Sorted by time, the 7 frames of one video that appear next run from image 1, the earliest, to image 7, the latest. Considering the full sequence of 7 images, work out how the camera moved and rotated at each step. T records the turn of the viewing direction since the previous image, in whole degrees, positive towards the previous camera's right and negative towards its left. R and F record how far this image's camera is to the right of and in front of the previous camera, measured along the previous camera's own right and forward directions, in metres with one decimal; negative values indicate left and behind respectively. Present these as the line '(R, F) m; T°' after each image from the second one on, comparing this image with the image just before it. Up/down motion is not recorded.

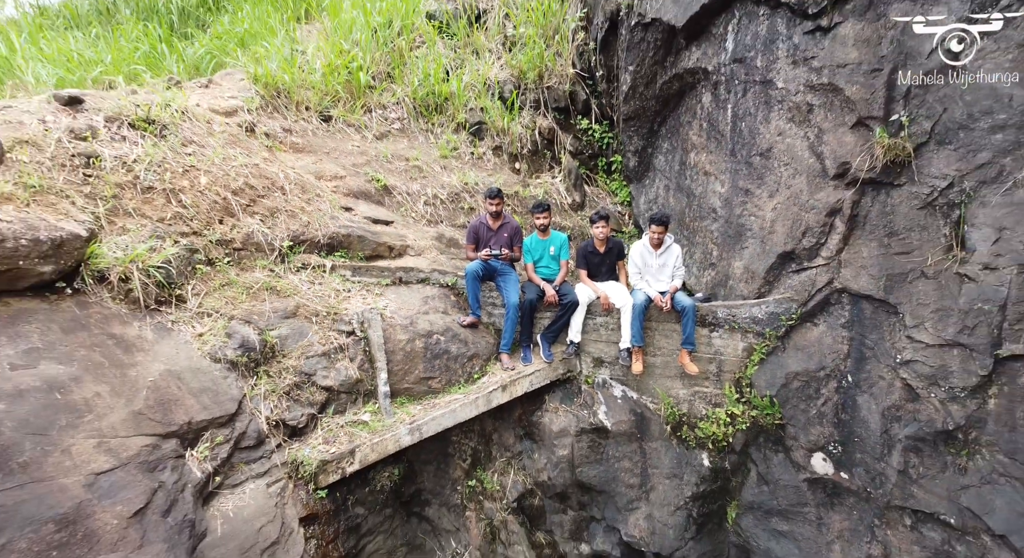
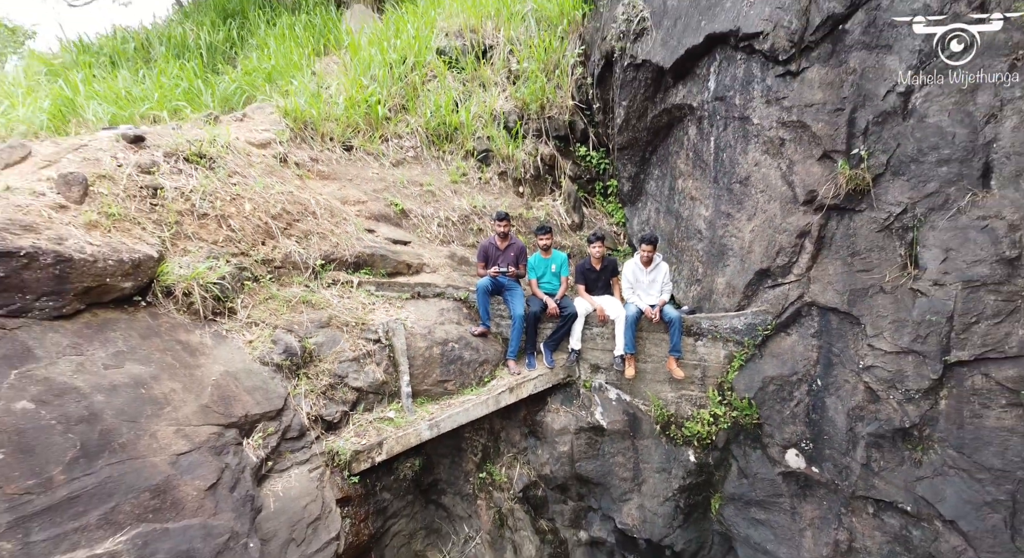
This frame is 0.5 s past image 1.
(0.0, -0.4) m; 0°
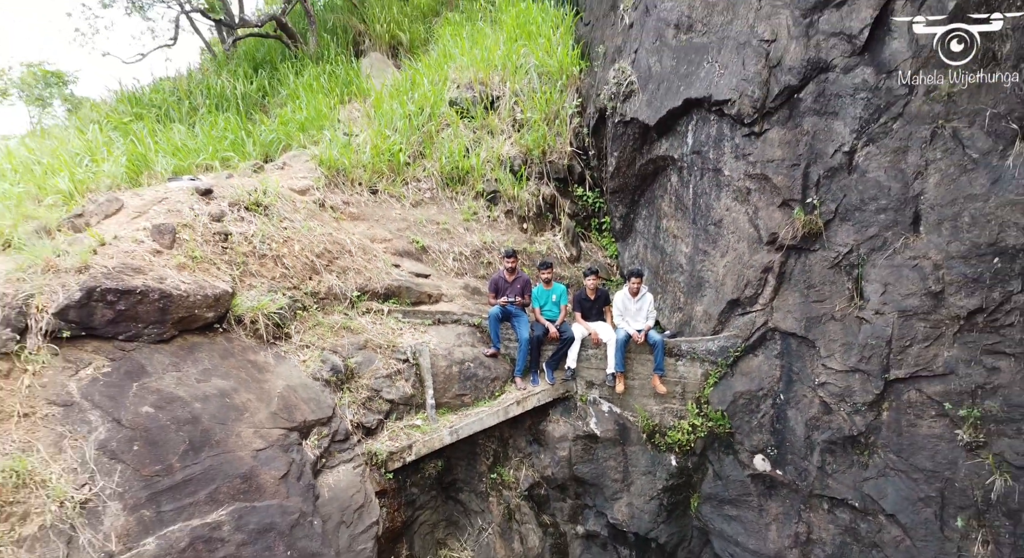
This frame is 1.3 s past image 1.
(0.0, -0.6) m; 0°
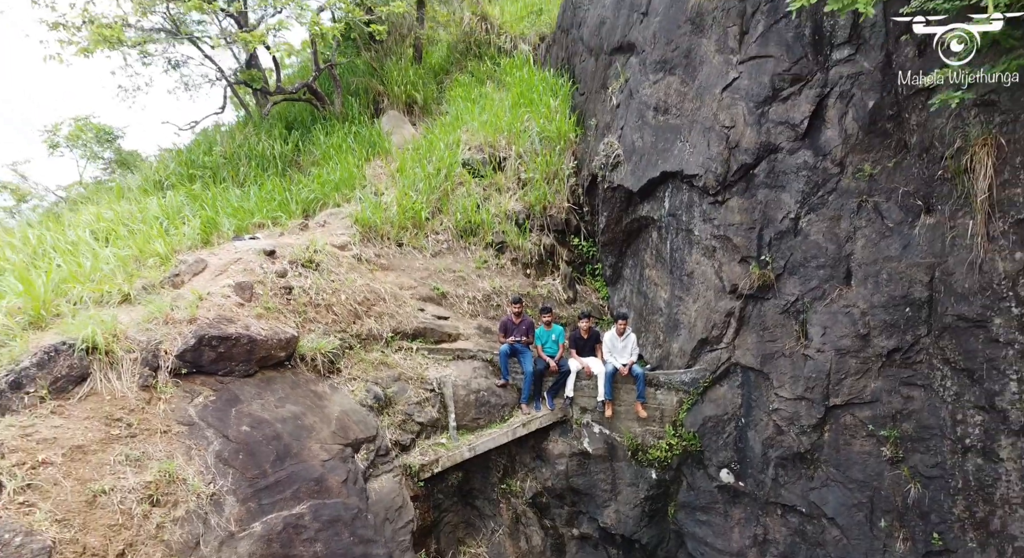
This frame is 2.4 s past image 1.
(-0.1, -0.9) m; 0°
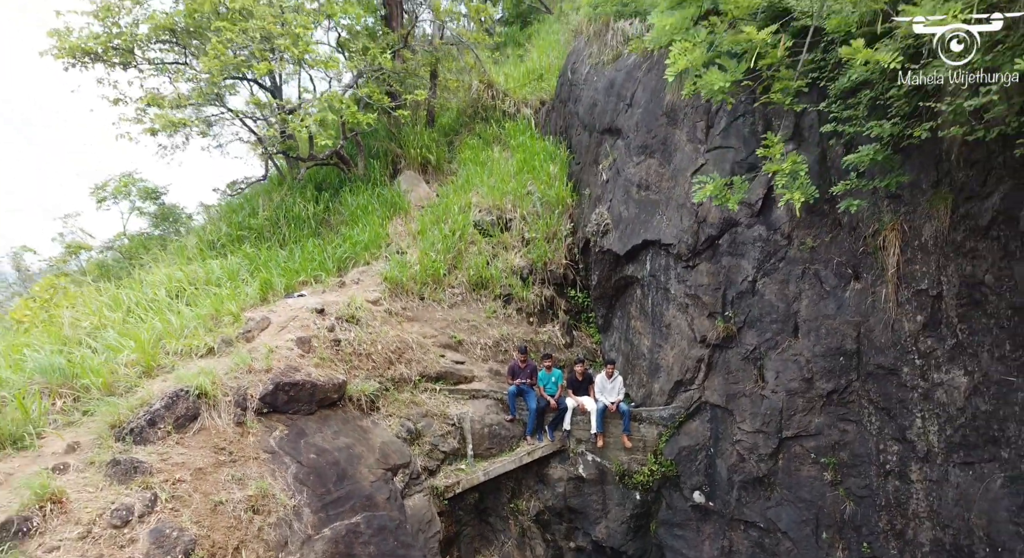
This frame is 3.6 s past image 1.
(-0.1, -1.1) m; 0°
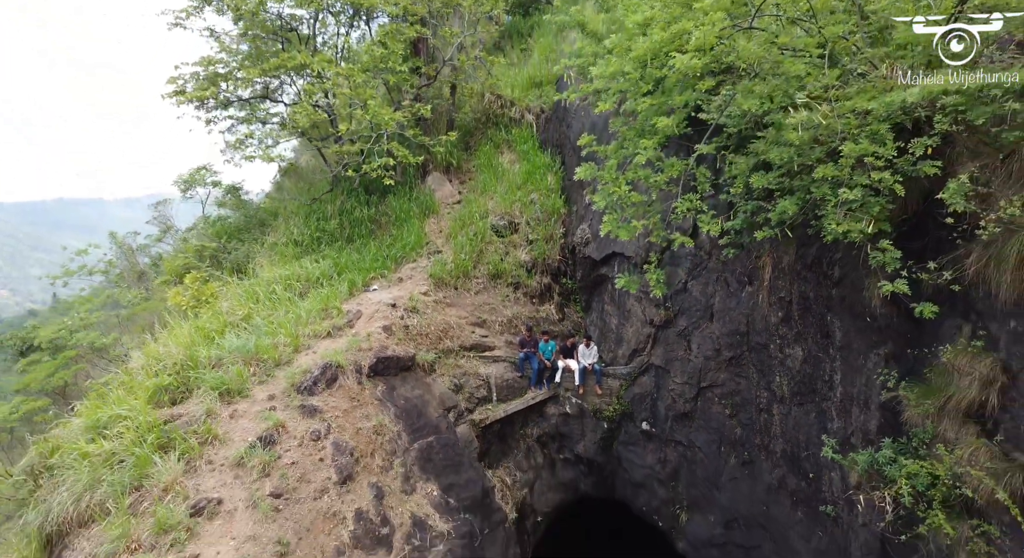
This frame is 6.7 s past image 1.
(-0.1, -2.8) m; 0°
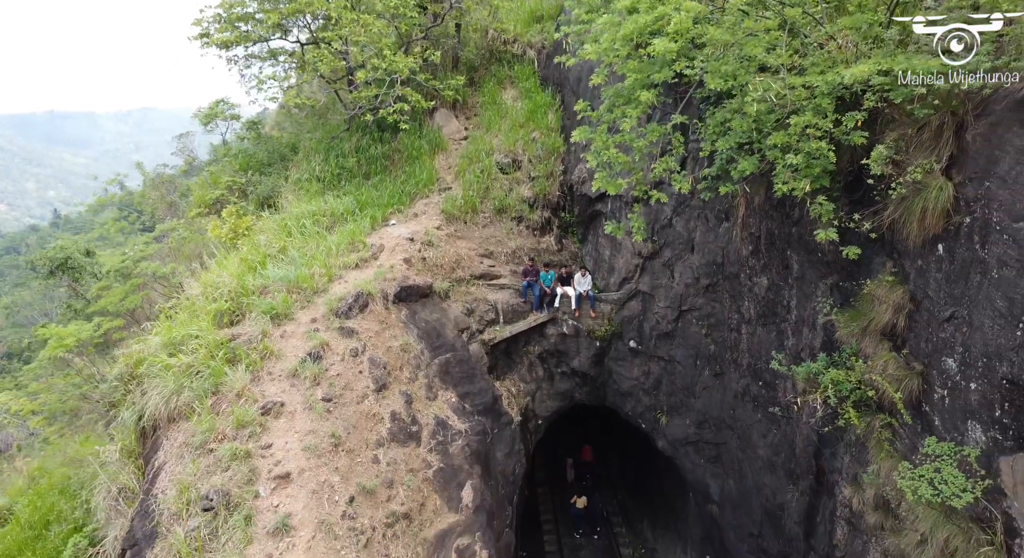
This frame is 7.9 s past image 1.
(-0.1, -1.1) m; 0°
